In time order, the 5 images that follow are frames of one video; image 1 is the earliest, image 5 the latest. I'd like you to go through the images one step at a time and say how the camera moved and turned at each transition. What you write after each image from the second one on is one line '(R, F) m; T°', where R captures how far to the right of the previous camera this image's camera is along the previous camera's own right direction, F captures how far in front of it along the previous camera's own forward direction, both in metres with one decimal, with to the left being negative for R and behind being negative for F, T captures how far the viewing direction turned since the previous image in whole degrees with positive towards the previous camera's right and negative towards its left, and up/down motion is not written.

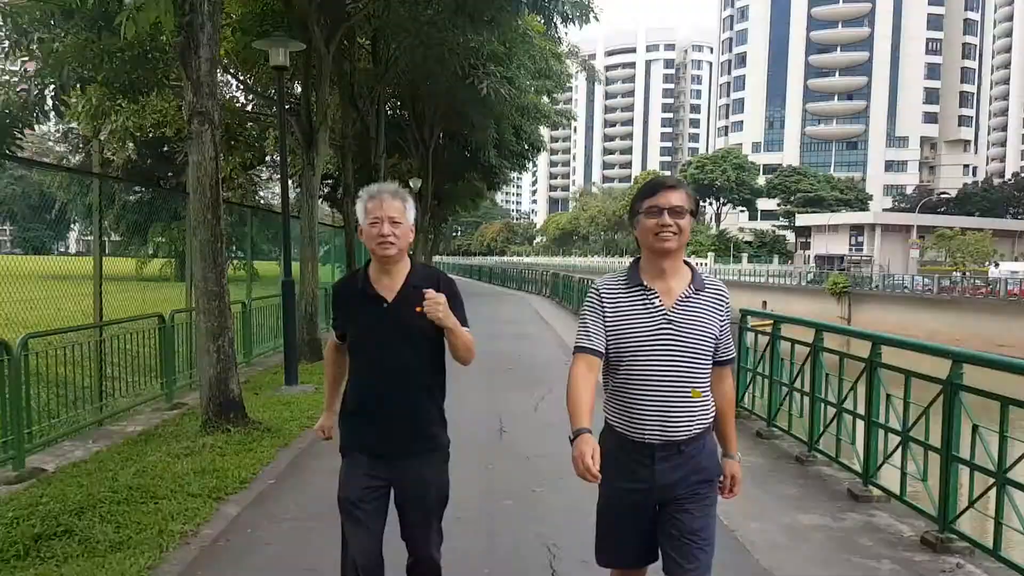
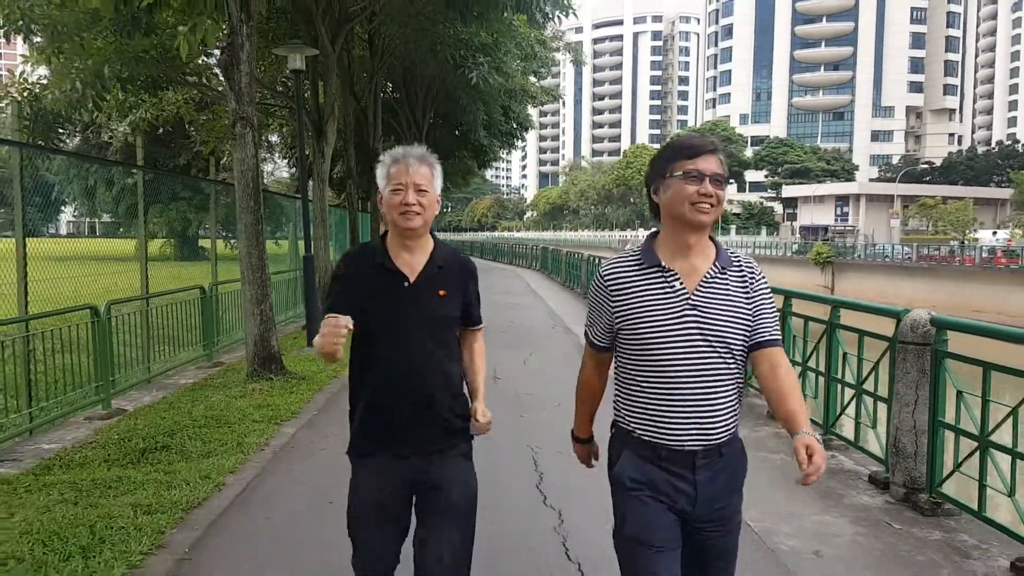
(0.0, -1.3) m; +1°
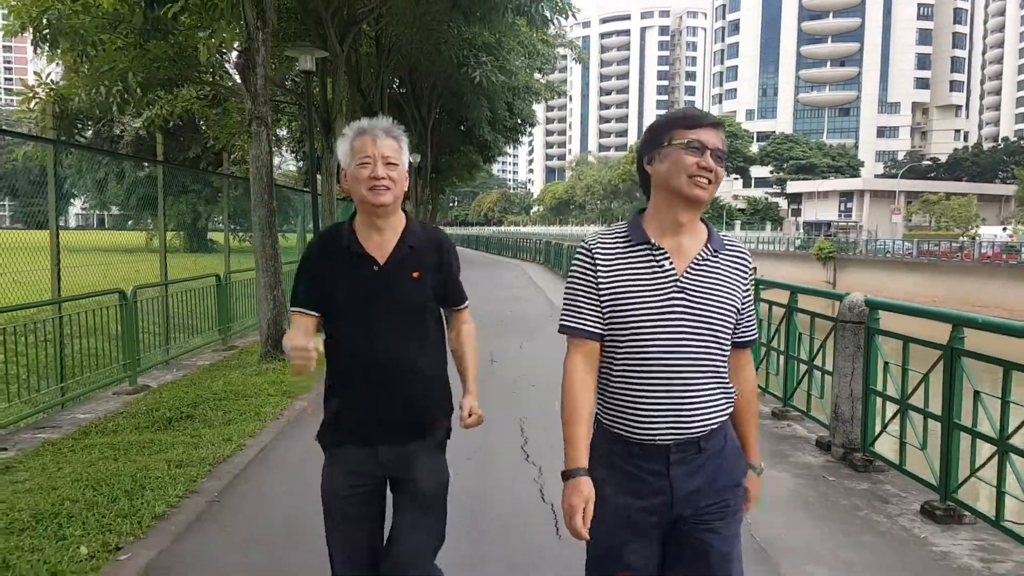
(+0.1, -0.6) m; 0°
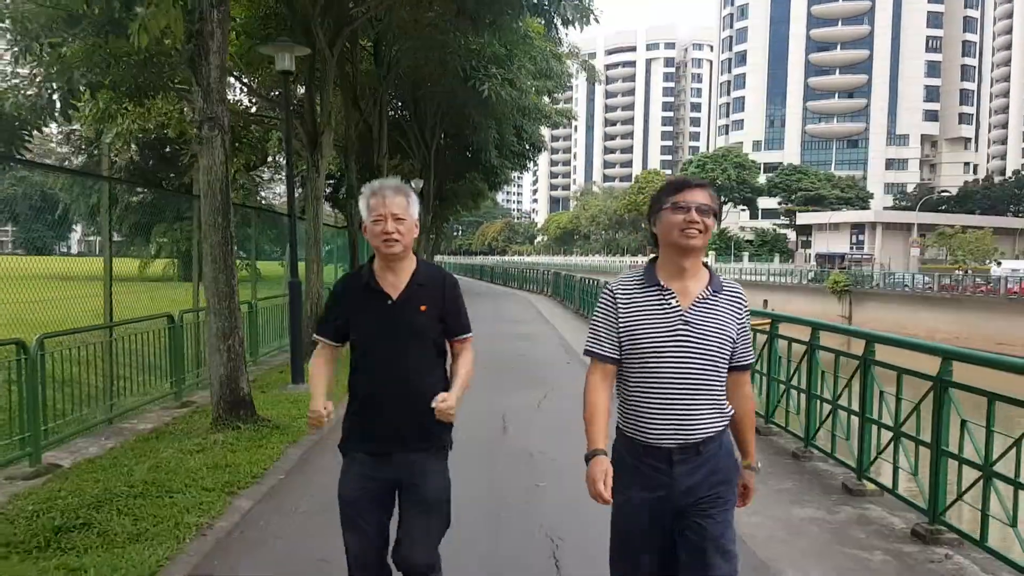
(-0.1, +1.7) m; 0°
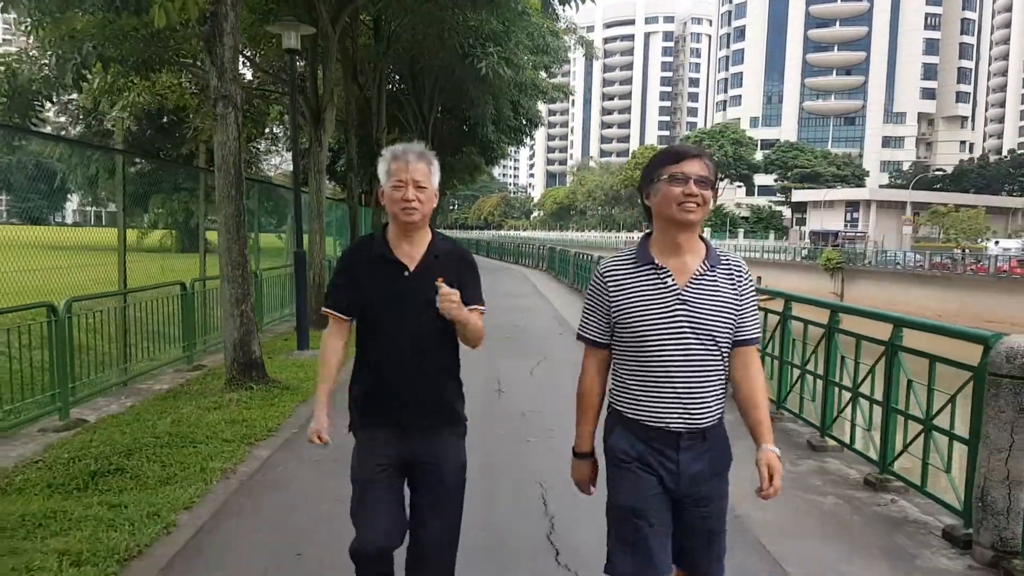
(0.0, -0.4) m; 0°
